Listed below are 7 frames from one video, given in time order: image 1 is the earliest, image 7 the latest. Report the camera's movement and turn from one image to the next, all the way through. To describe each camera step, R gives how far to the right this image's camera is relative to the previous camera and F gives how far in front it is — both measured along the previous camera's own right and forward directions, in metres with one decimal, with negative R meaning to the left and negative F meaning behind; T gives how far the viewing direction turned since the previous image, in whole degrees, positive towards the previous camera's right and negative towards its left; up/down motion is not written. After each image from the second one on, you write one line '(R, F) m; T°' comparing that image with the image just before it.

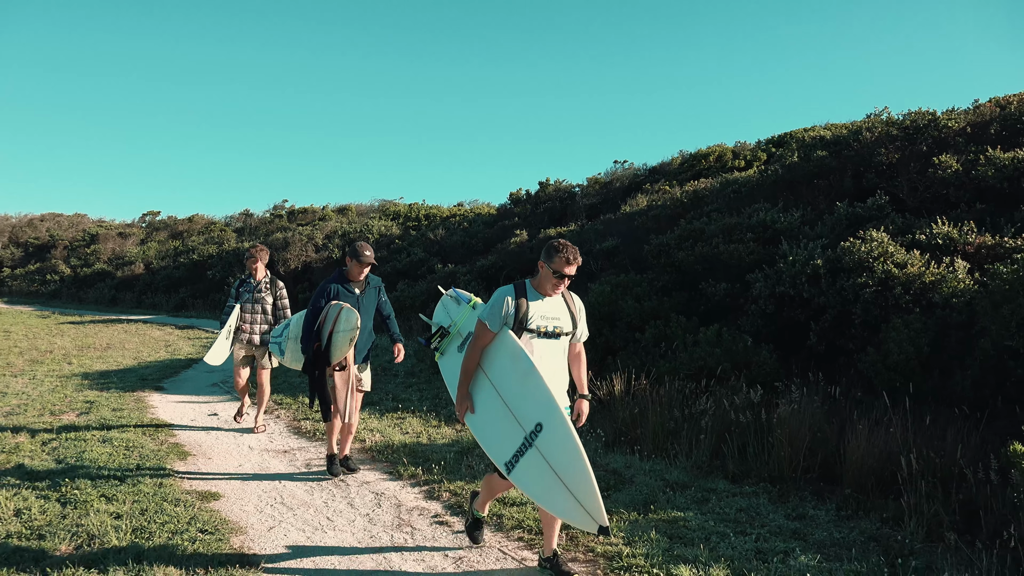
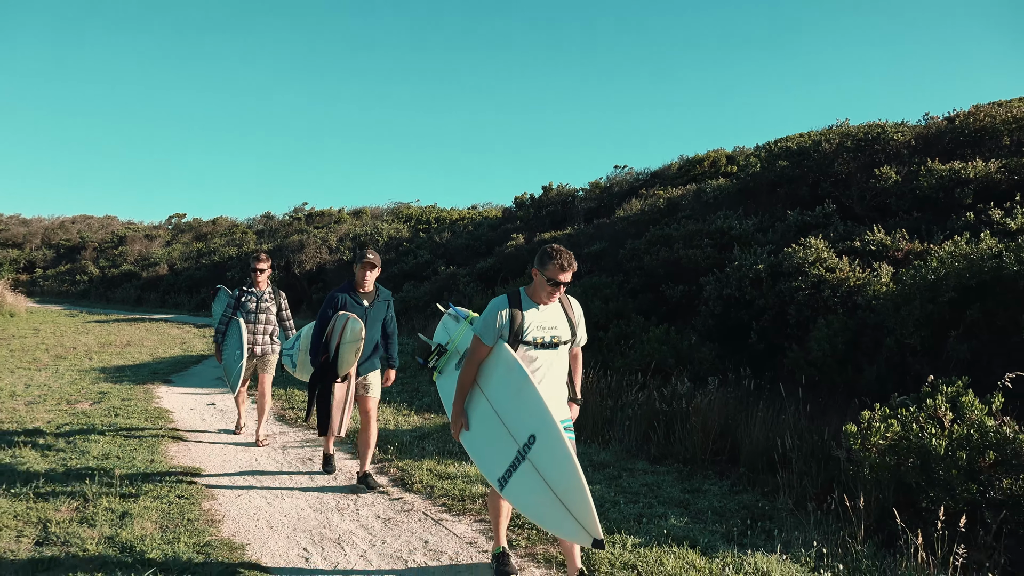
(+0.5, -0.6) m; -2°
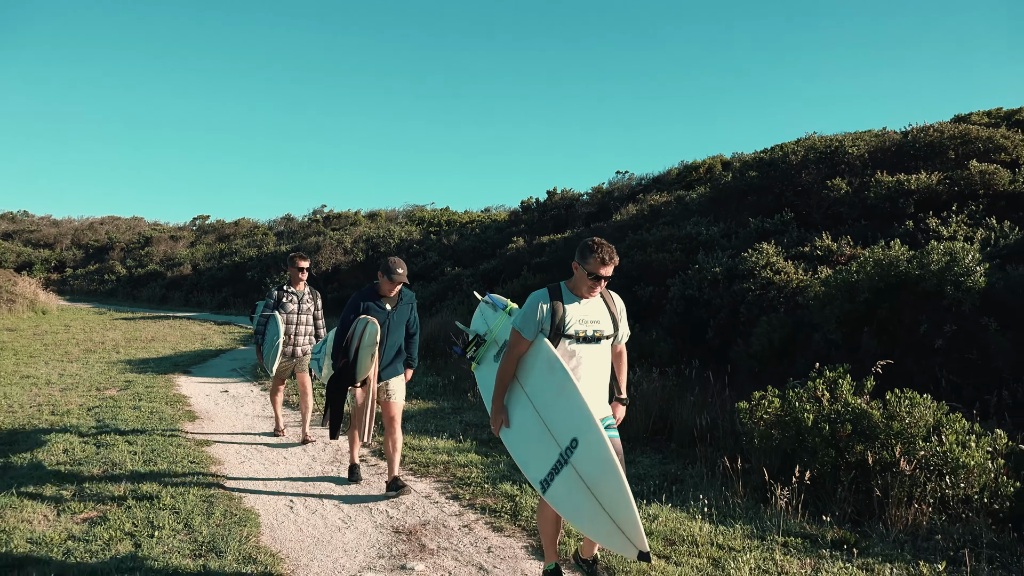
(+0.4, -0.8) m; -1°
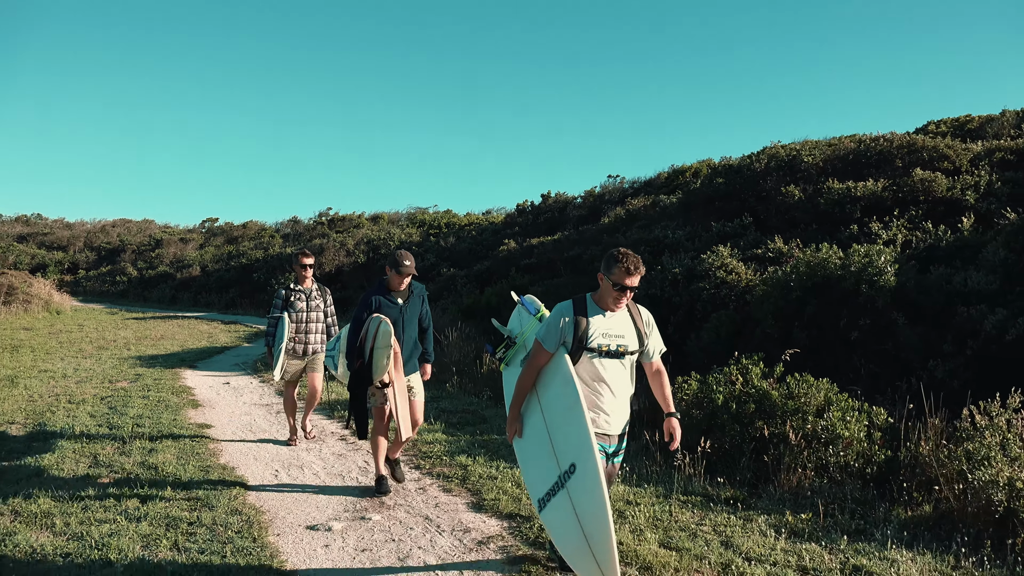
(+0.3, -0.7) m; -1°
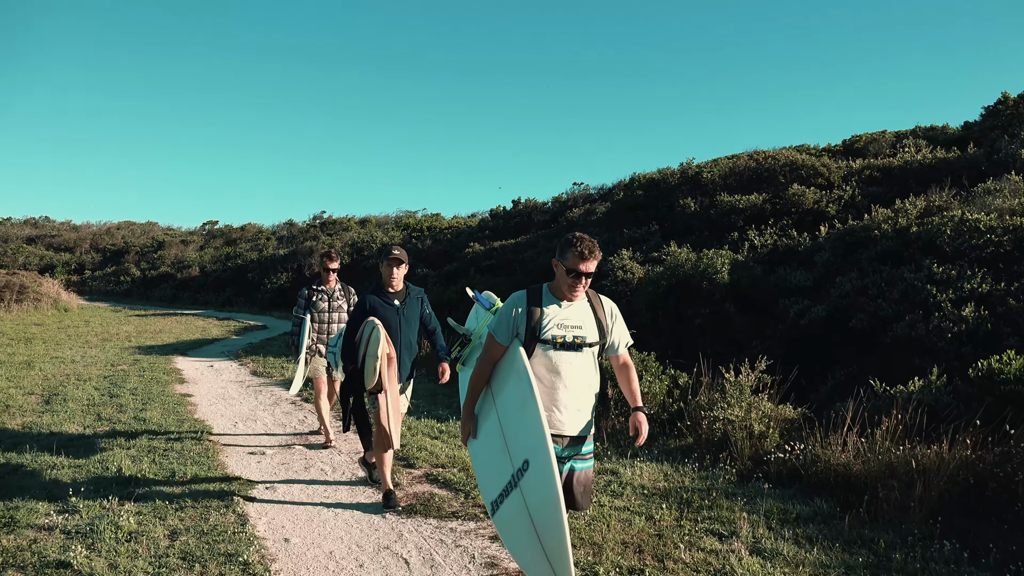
(+0.8, -1.6) m; 0°
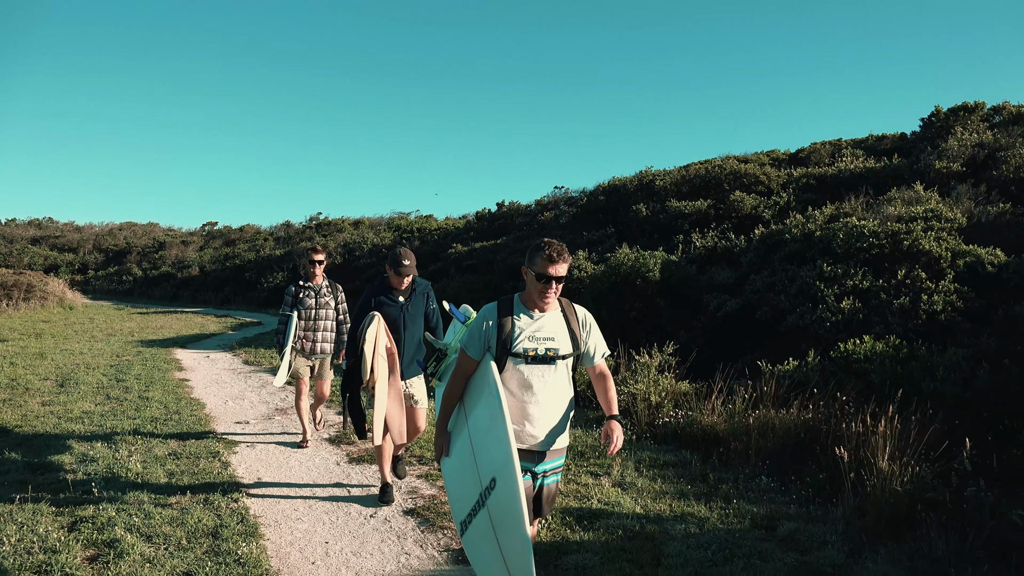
(+0.4, -1.0) m; 0°
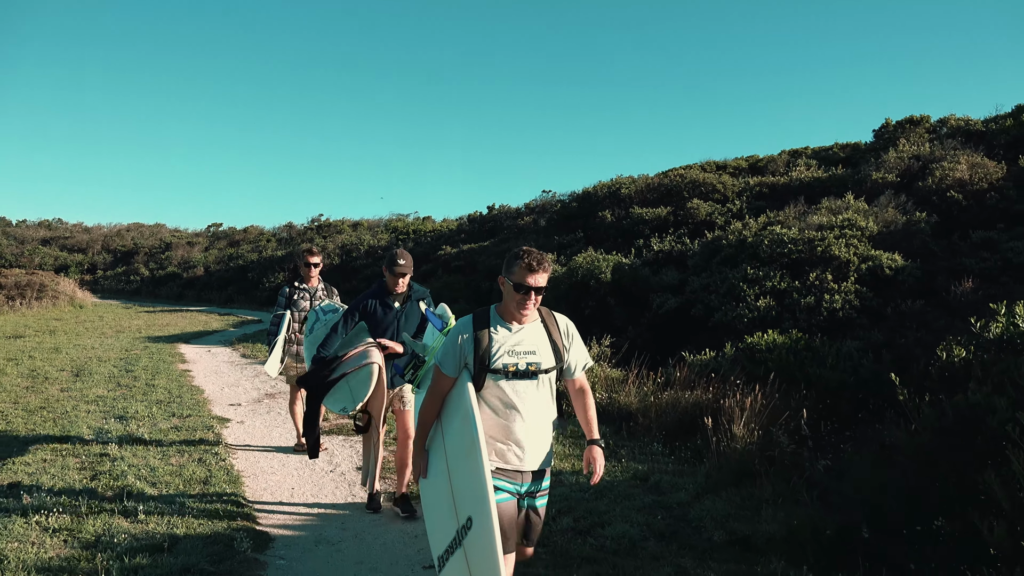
(+0.4, -1.0) m; 0°
